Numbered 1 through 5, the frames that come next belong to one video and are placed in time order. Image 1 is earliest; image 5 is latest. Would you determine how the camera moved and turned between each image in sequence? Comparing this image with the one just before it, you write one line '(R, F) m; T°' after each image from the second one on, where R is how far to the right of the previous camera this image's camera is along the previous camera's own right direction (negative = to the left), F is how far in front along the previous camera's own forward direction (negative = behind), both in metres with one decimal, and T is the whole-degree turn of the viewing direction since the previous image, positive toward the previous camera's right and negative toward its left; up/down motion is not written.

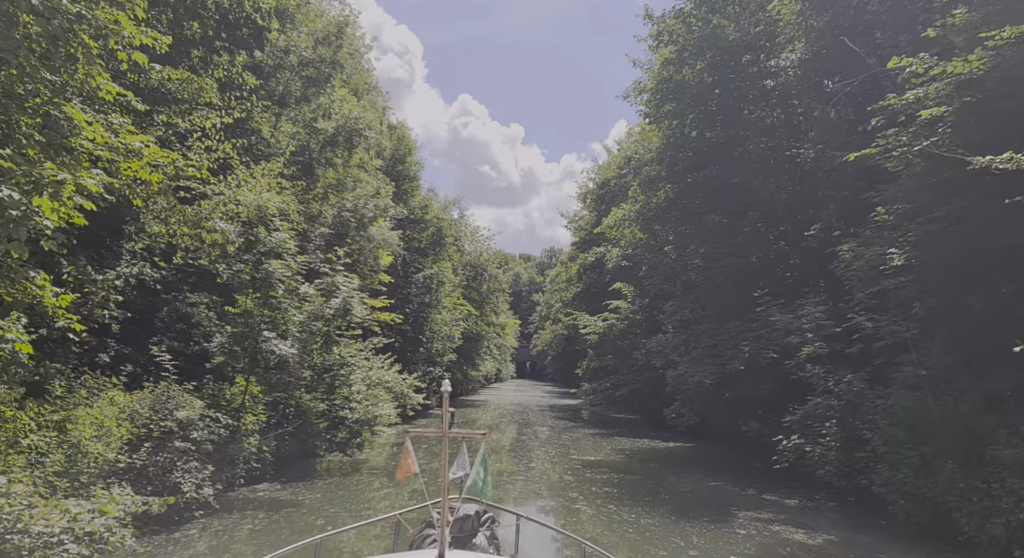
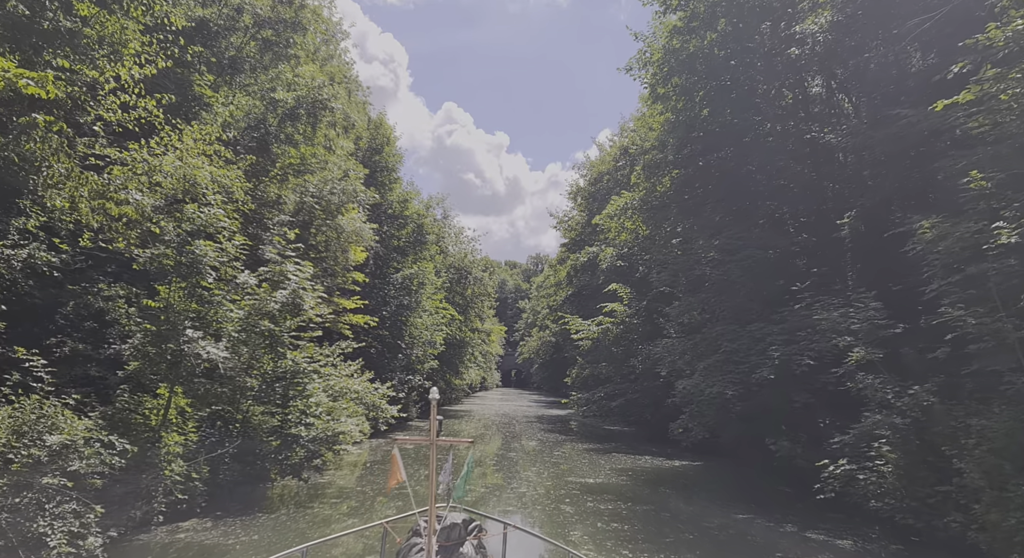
(-0.1, +2.9) m; +1°
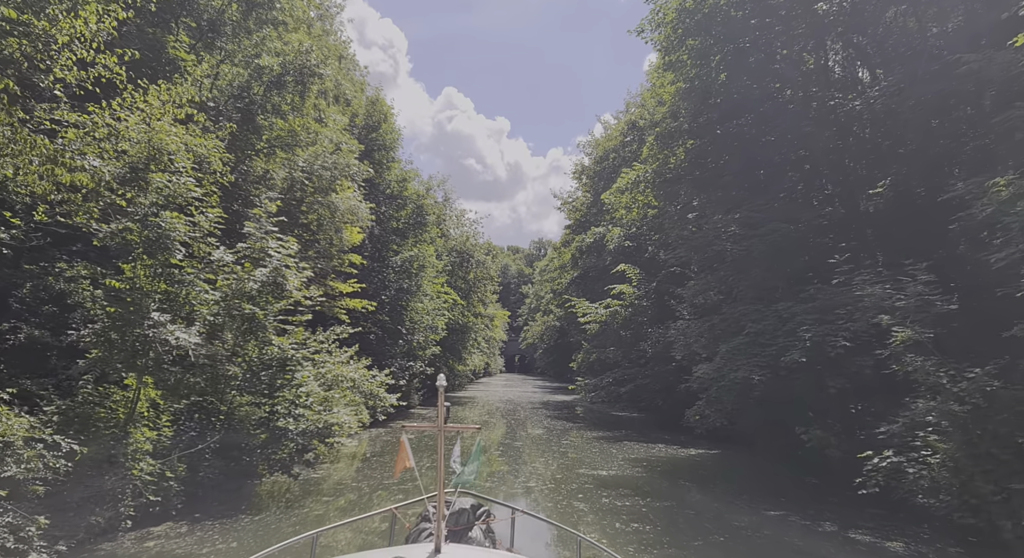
(-0.1, +1.4) m; 0°
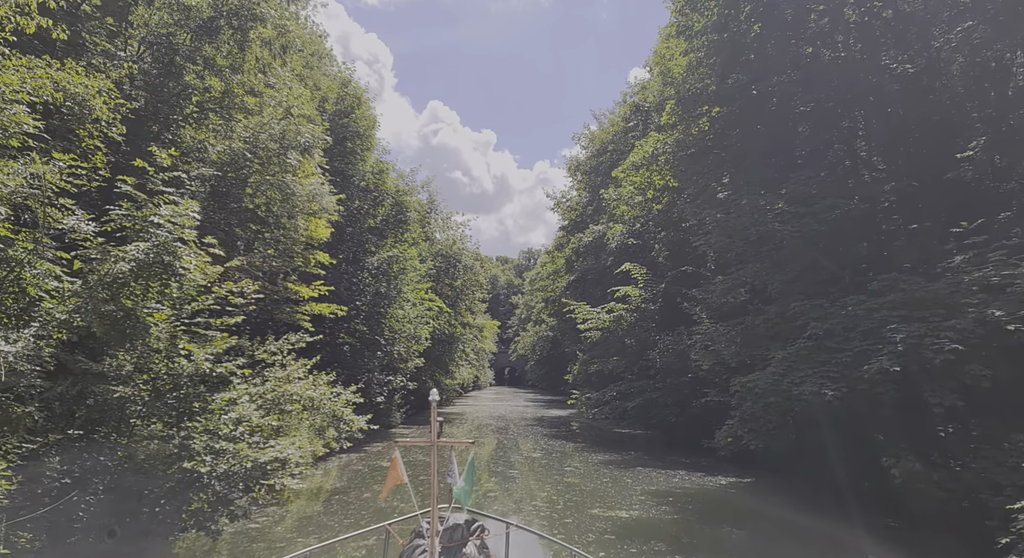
(-0.1, +3.7) m; +1°
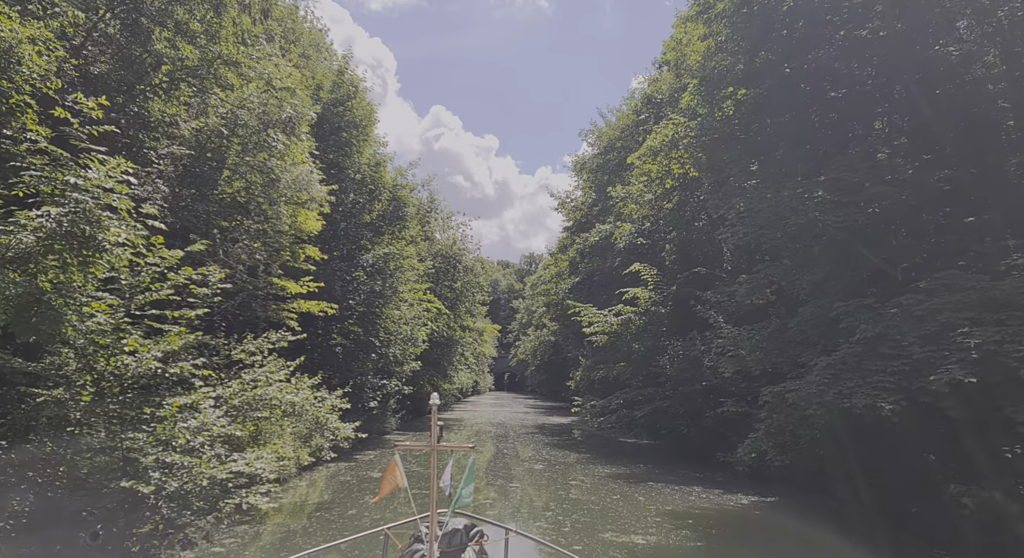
(-0.1, +1.6) m; 0°
